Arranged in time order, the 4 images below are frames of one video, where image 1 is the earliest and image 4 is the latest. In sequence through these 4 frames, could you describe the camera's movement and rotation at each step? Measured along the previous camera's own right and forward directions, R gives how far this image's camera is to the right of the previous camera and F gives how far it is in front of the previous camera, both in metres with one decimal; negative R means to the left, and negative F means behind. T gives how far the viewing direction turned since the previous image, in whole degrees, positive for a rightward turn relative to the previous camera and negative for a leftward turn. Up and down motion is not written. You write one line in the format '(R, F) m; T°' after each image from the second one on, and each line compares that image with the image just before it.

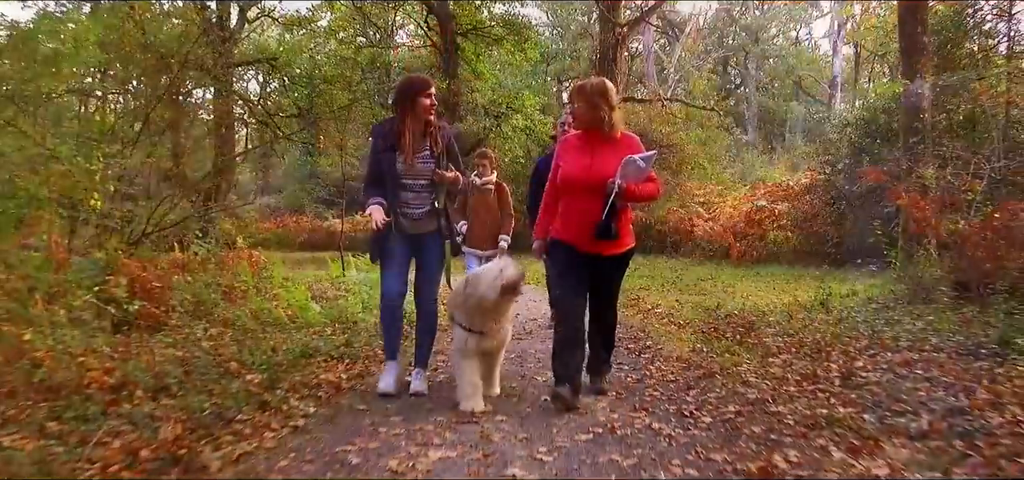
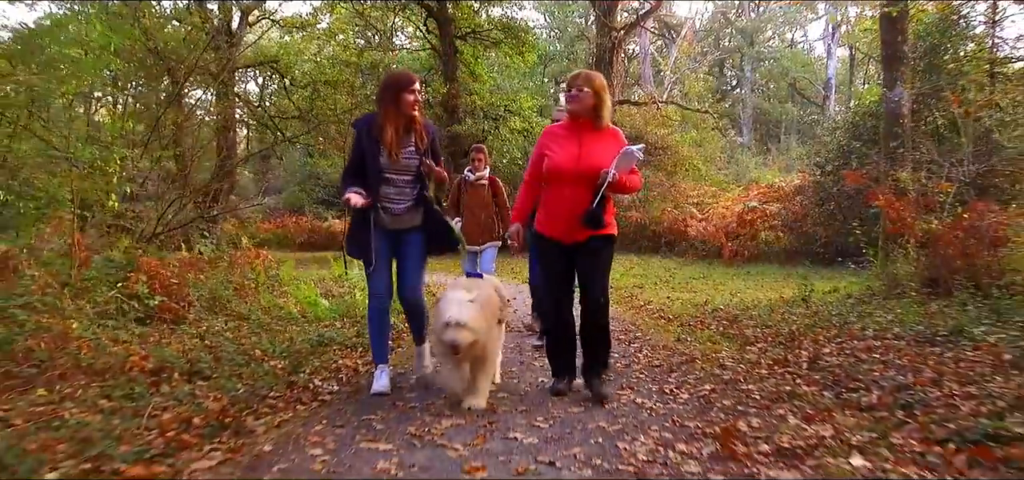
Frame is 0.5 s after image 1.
(0.0, -0.8) m; 0°
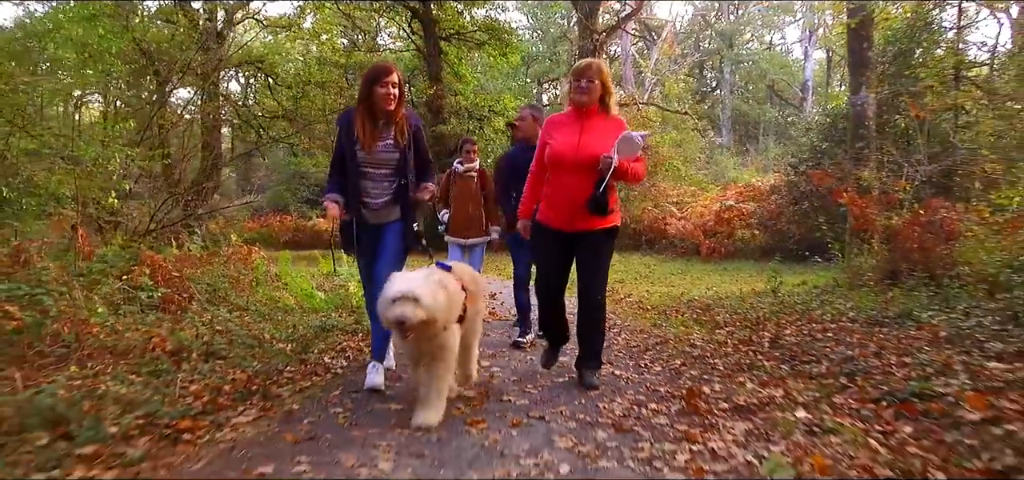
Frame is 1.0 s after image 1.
(-0.1, -0.8) m; +2°
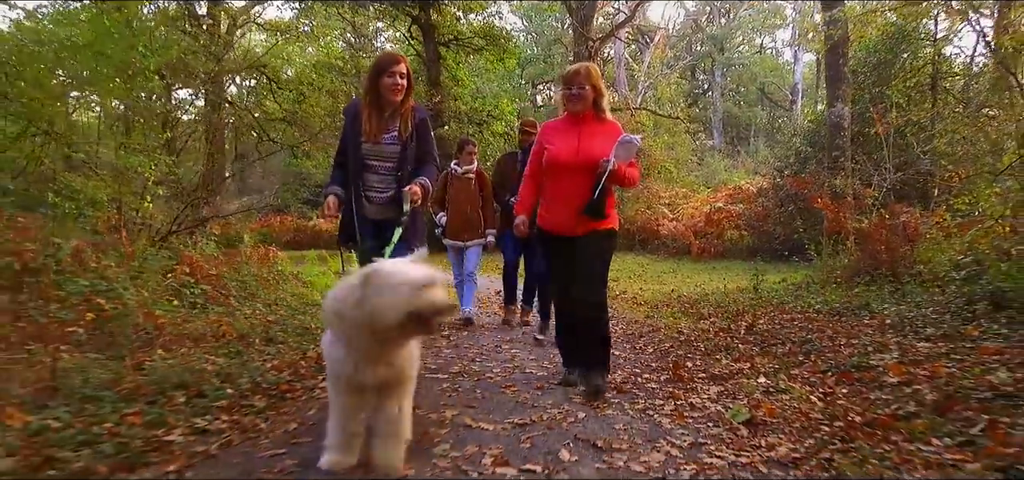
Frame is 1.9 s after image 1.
(-0.4, -1.6) m; +1°
